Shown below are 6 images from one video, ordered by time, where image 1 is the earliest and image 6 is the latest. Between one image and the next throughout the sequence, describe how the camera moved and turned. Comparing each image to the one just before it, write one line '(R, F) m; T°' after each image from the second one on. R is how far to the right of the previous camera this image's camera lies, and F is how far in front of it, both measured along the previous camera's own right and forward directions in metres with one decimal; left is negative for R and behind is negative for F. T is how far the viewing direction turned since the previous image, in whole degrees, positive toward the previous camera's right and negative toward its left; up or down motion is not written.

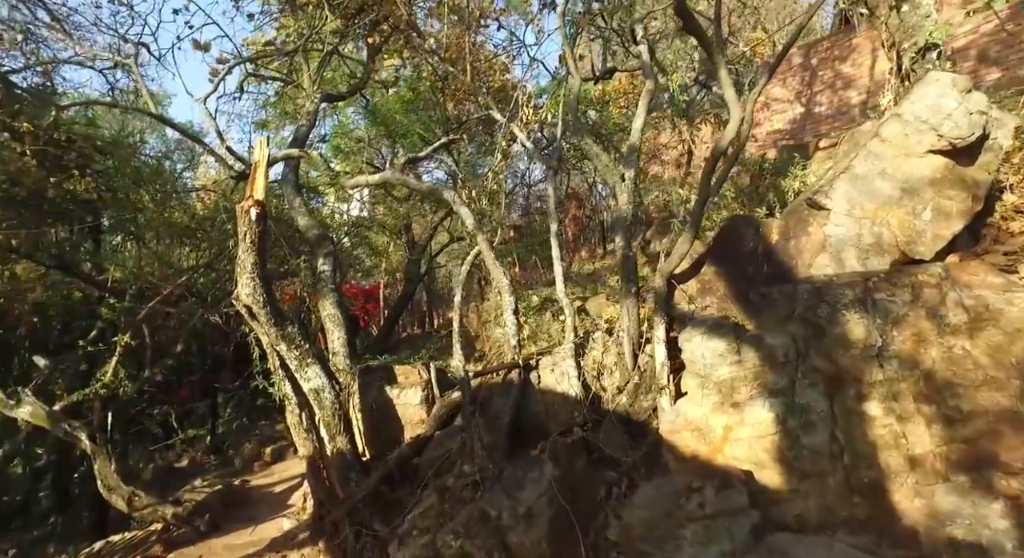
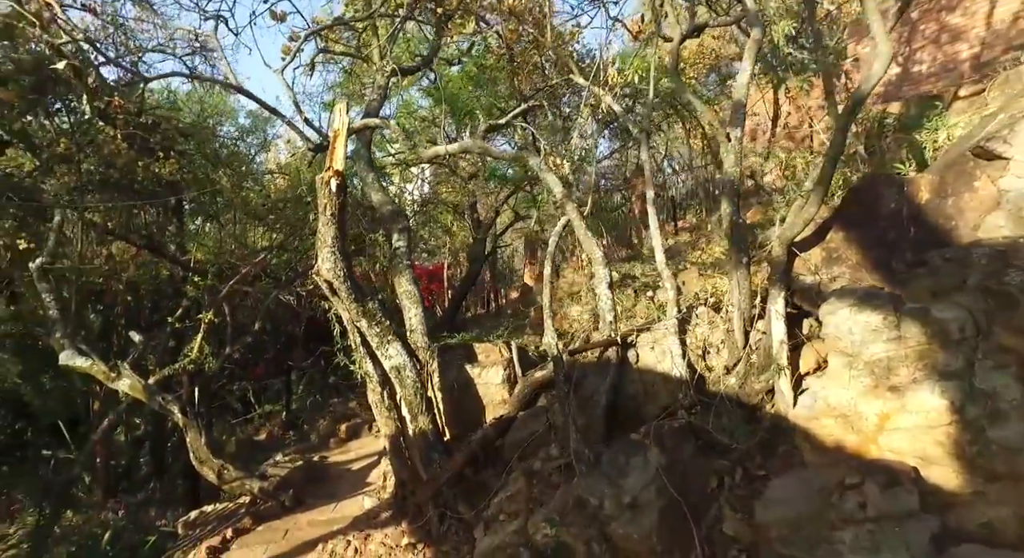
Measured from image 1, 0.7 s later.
(-0.3, +0.3) m; -6°
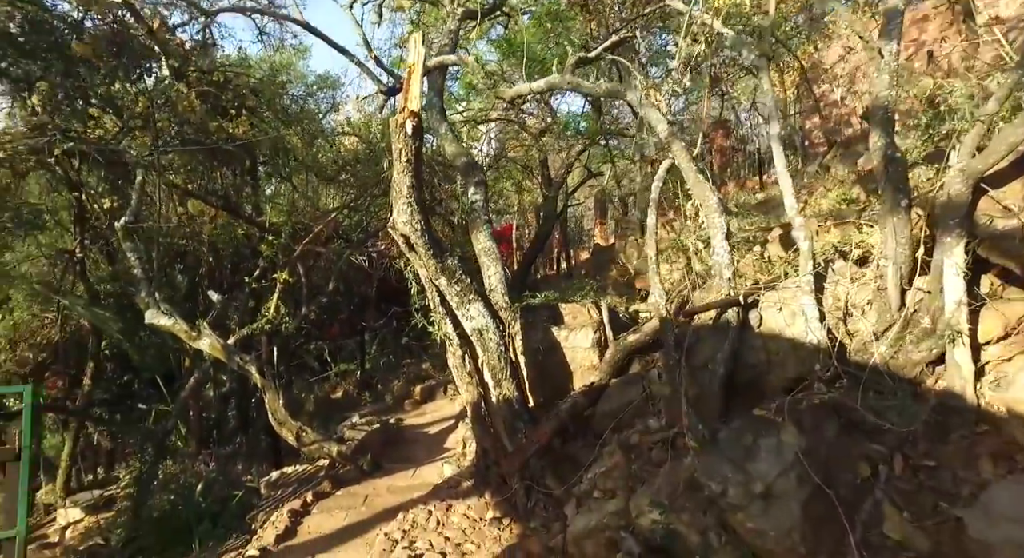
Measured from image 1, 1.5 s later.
(-0.2, +0.4) m; -7°
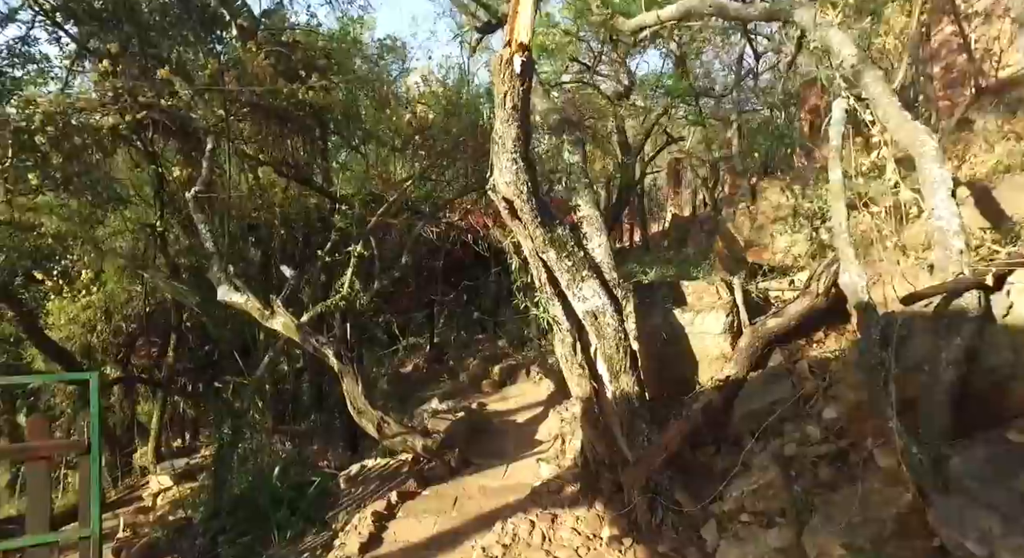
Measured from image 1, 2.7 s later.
(-0.4, +0.6) m; -6°
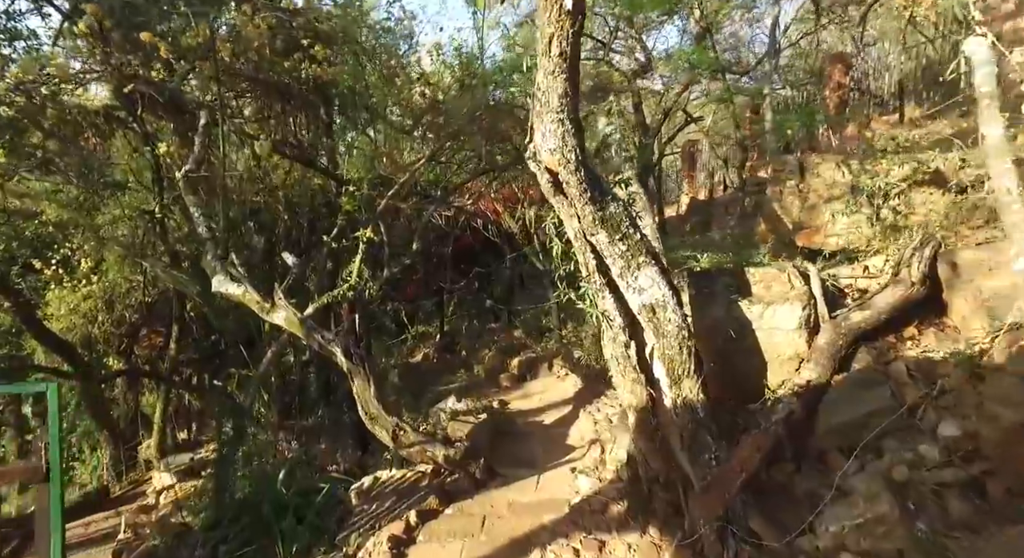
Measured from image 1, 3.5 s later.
(-0.2, +0.5) m; -1°
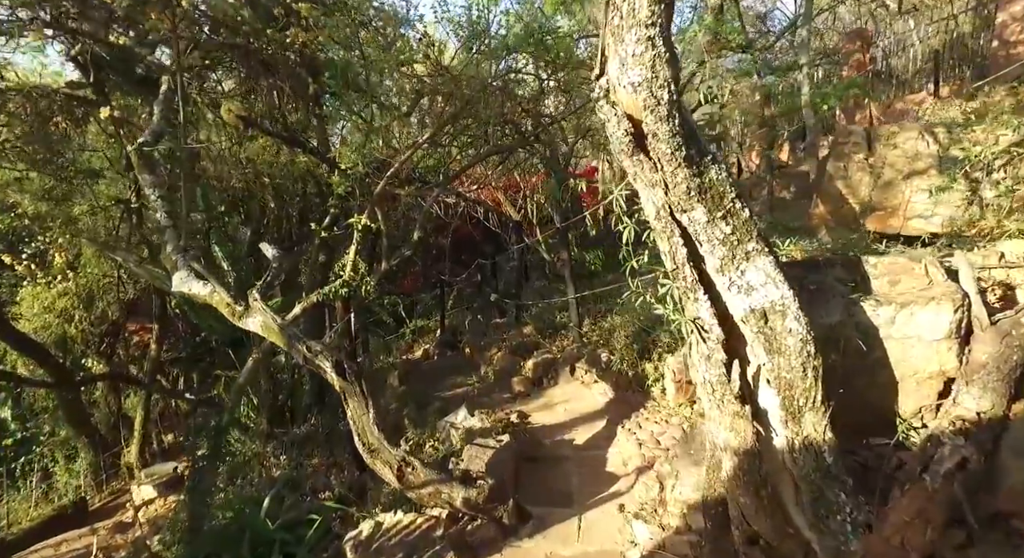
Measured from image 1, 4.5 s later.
(-0.2, +0.8) m; 0°
